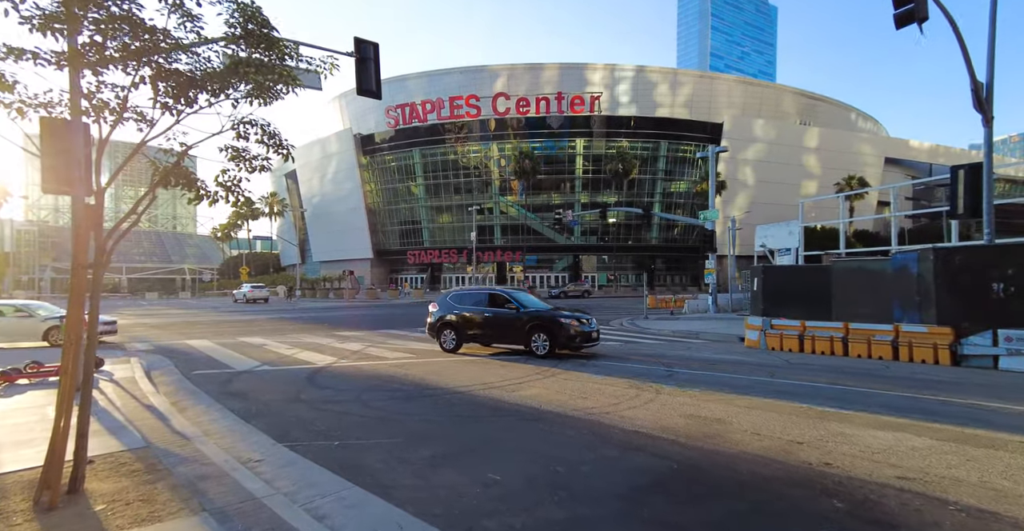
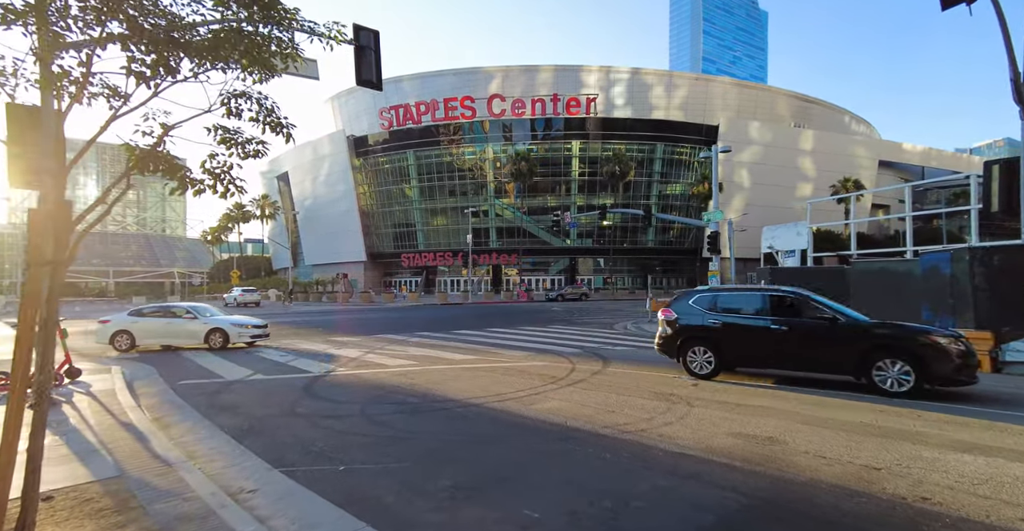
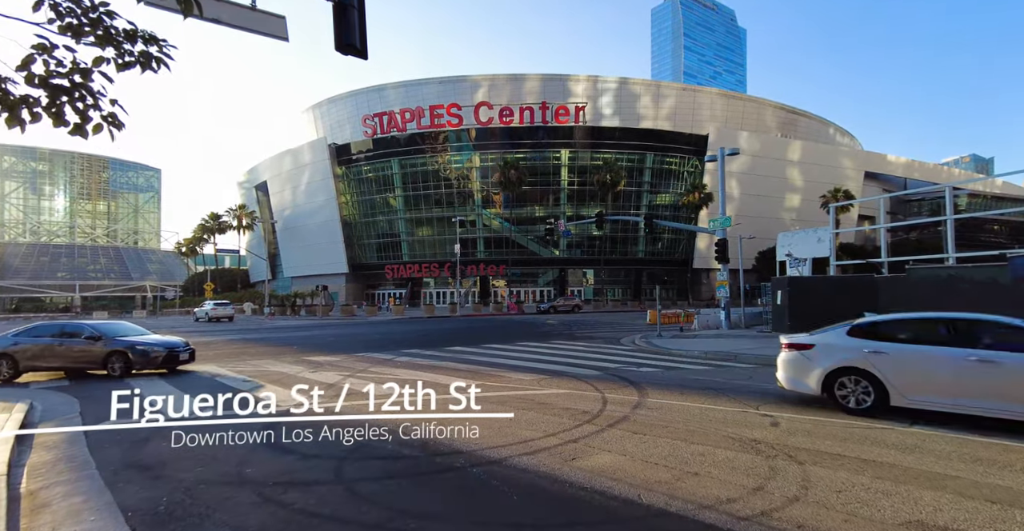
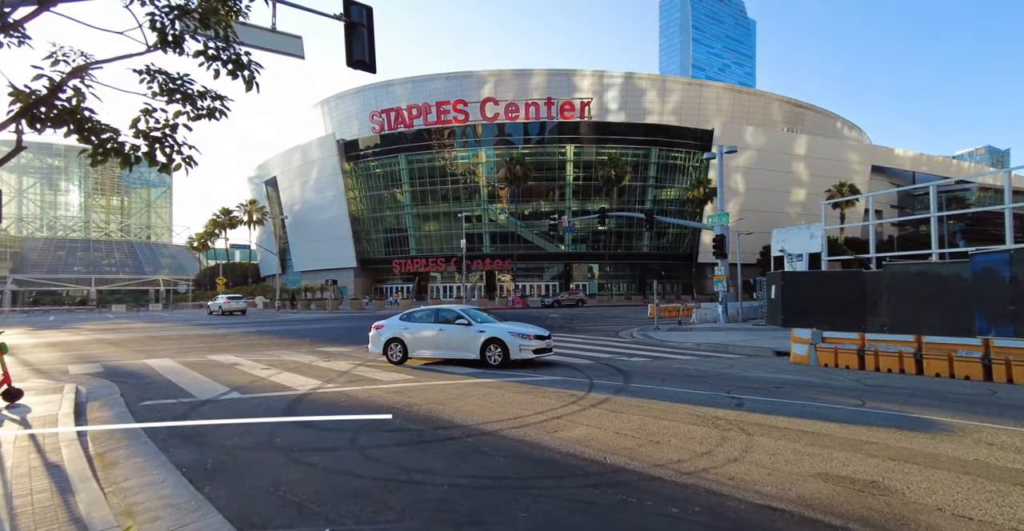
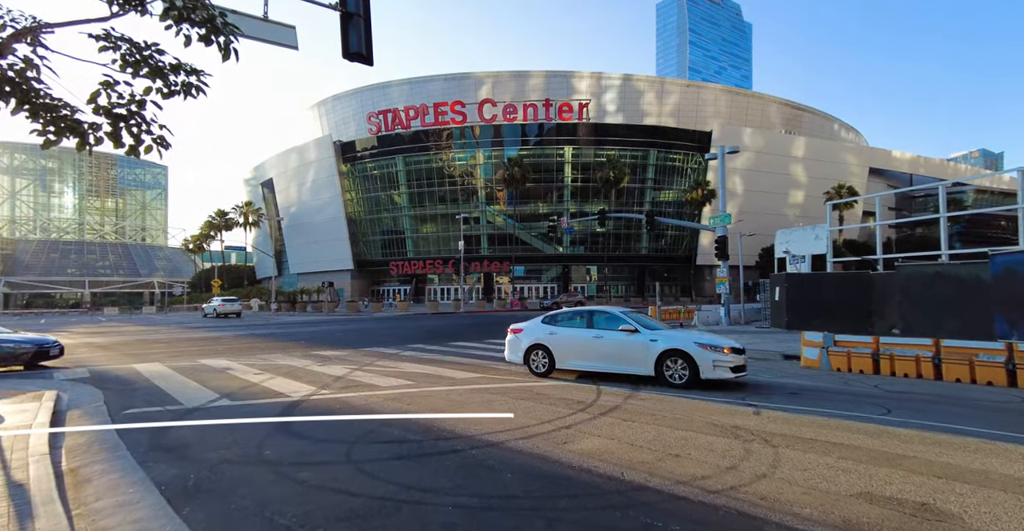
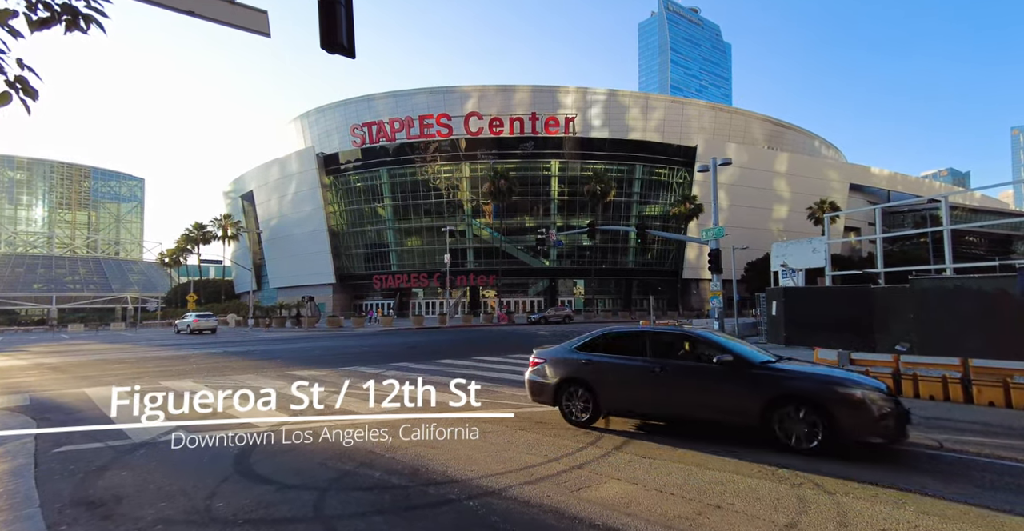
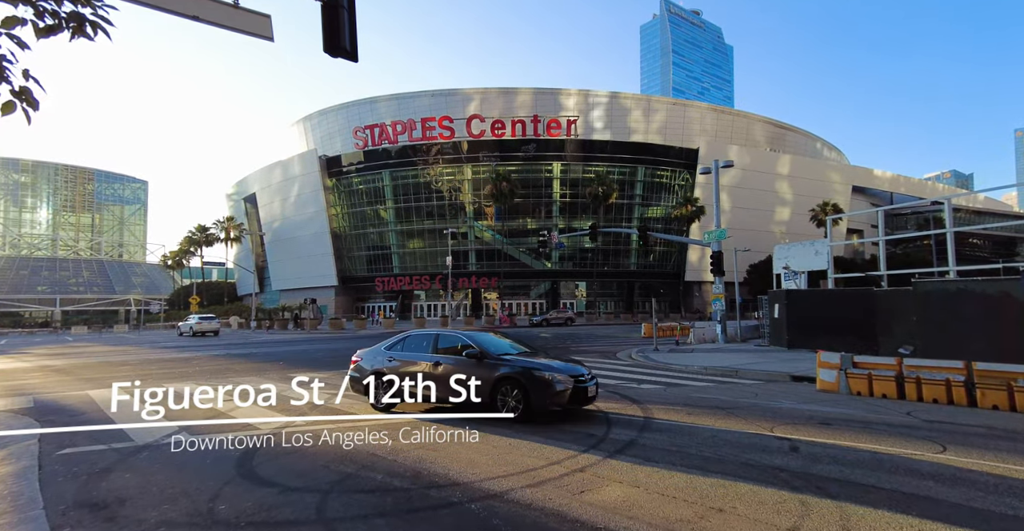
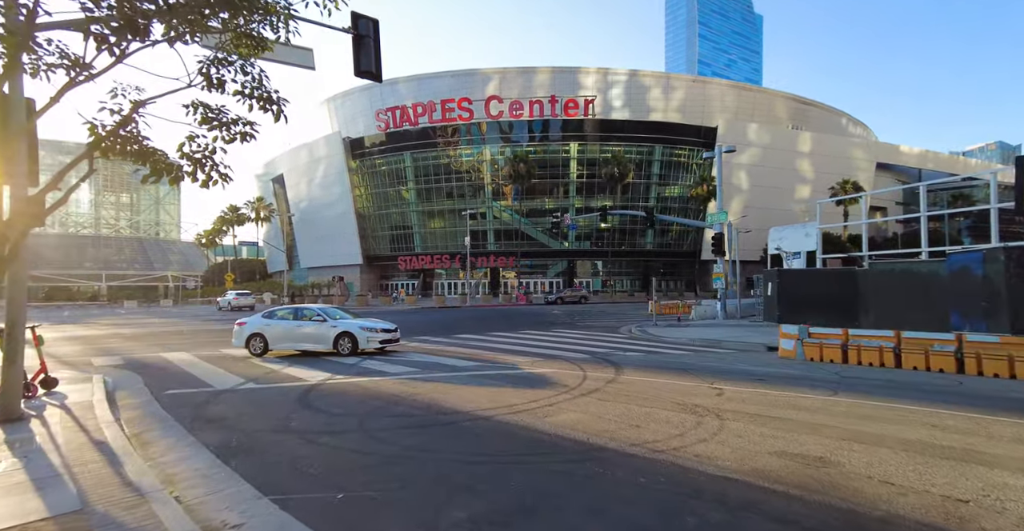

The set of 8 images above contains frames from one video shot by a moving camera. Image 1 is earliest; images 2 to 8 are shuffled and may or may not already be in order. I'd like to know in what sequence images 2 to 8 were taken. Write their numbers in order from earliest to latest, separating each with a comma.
2, 8, 4, 5, 3, 7, 6
